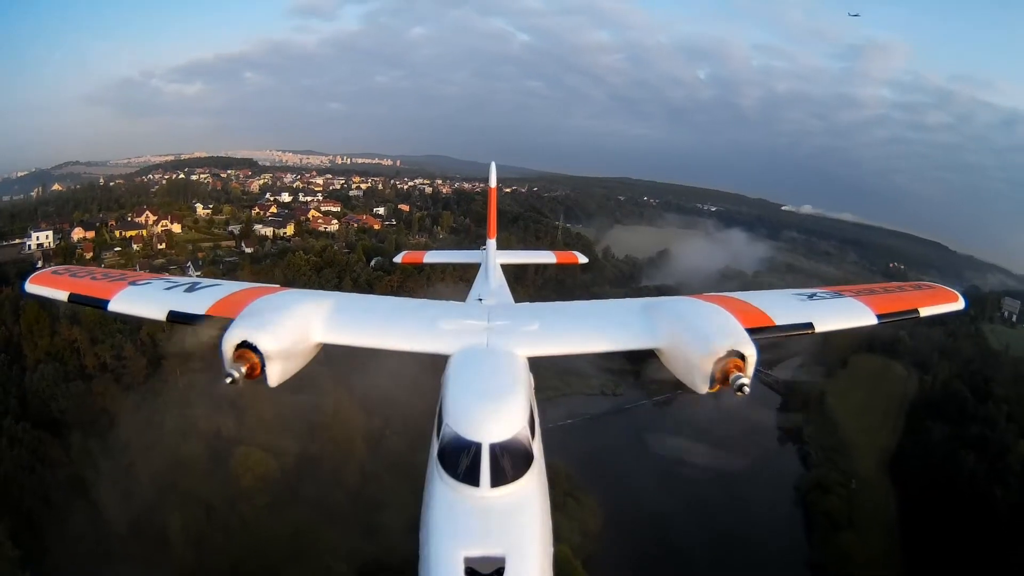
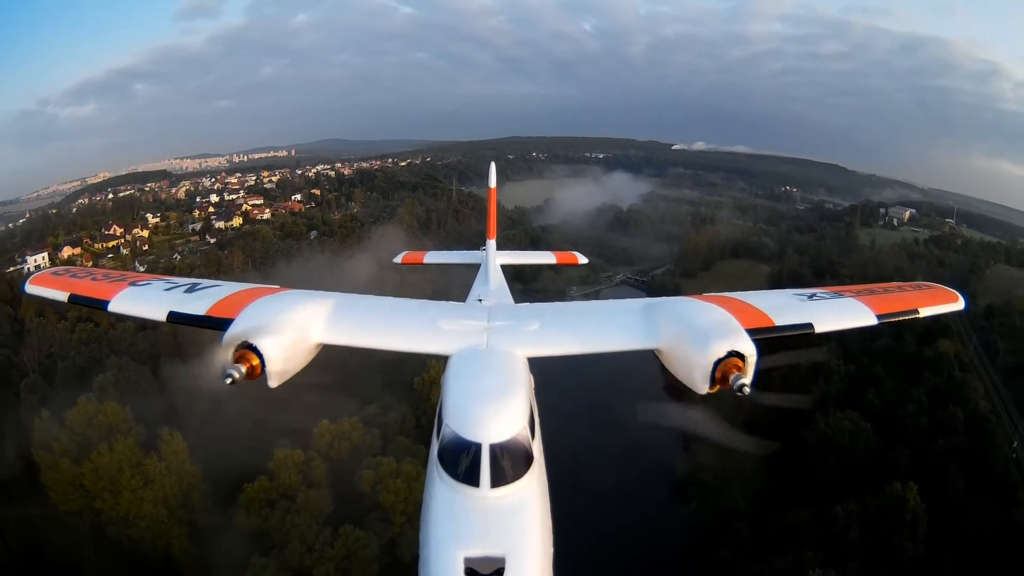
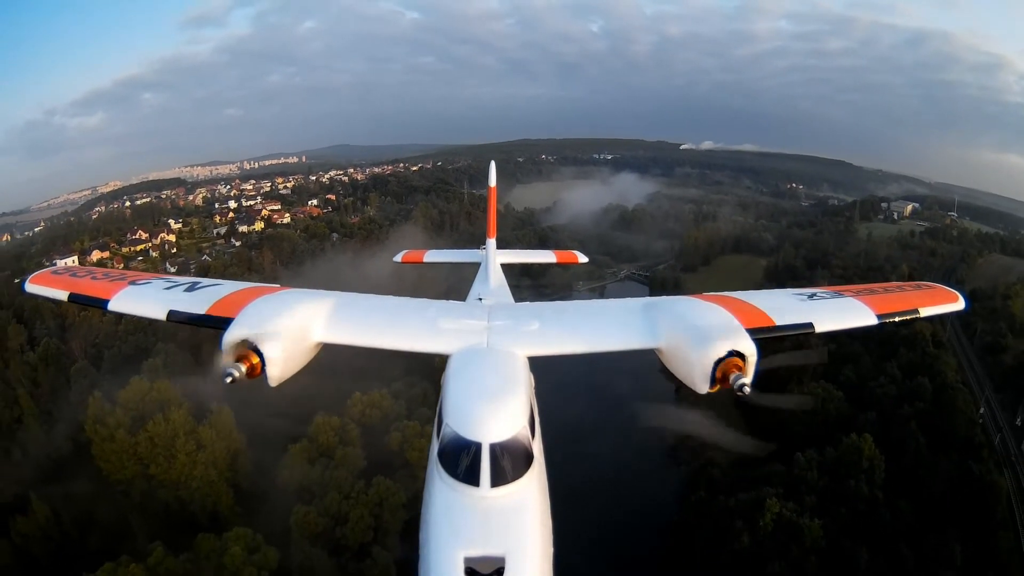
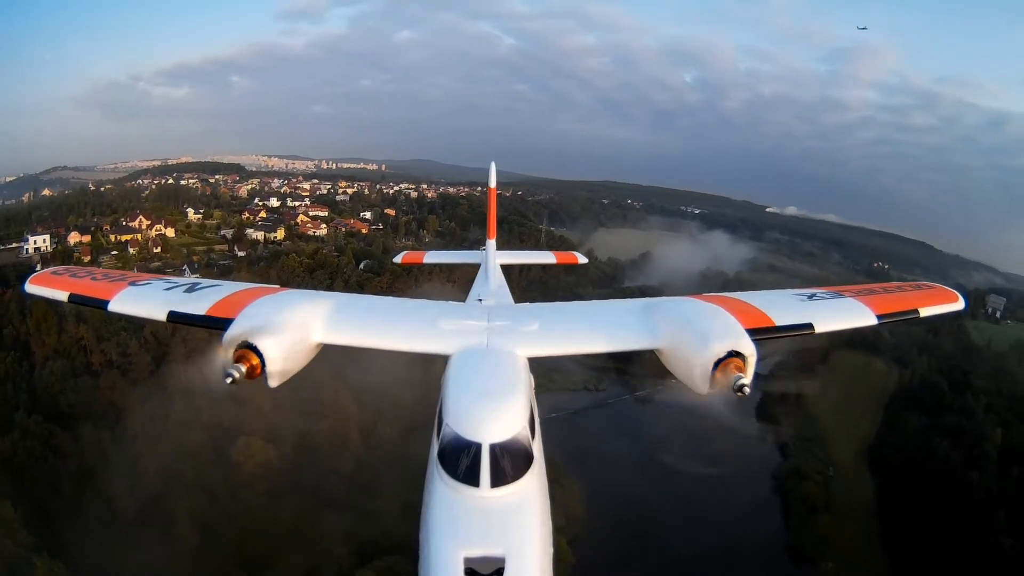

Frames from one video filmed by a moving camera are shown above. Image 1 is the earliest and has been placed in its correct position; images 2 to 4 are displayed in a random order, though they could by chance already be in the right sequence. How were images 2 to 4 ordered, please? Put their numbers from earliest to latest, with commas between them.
4, 2, 3
